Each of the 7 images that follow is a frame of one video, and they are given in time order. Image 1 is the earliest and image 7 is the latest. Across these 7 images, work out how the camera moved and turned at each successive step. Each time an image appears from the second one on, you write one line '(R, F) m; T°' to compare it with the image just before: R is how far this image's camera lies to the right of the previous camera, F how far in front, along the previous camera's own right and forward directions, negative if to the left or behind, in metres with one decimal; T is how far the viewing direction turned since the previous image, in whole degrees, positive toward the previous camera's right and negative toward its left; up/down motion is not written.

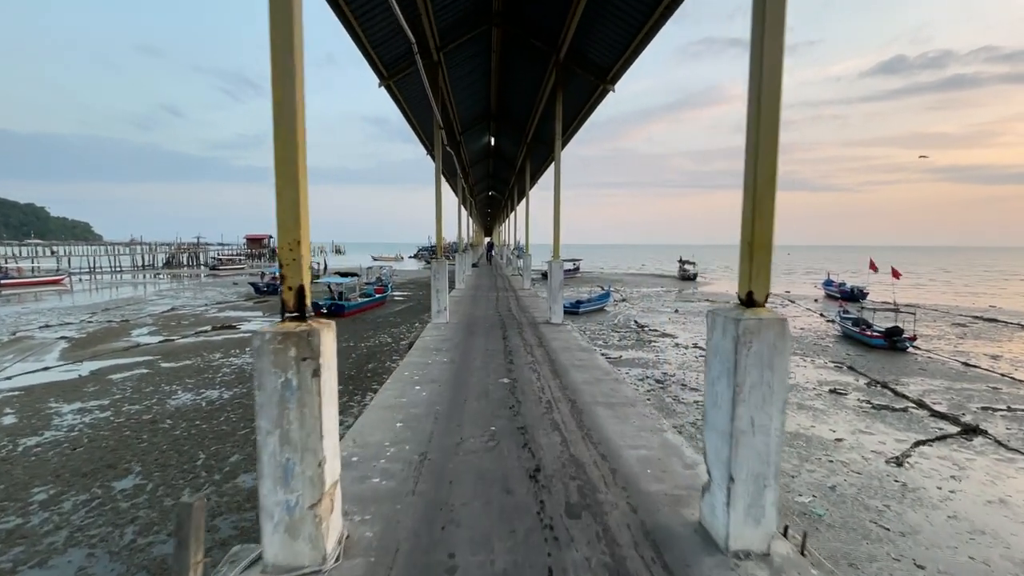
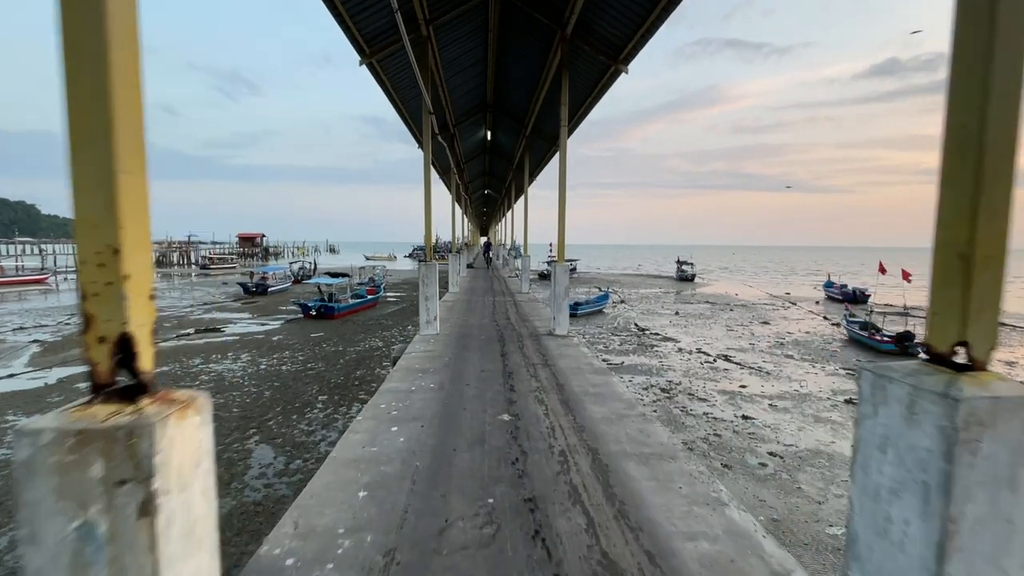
(0.0, +0.6) m; +1°
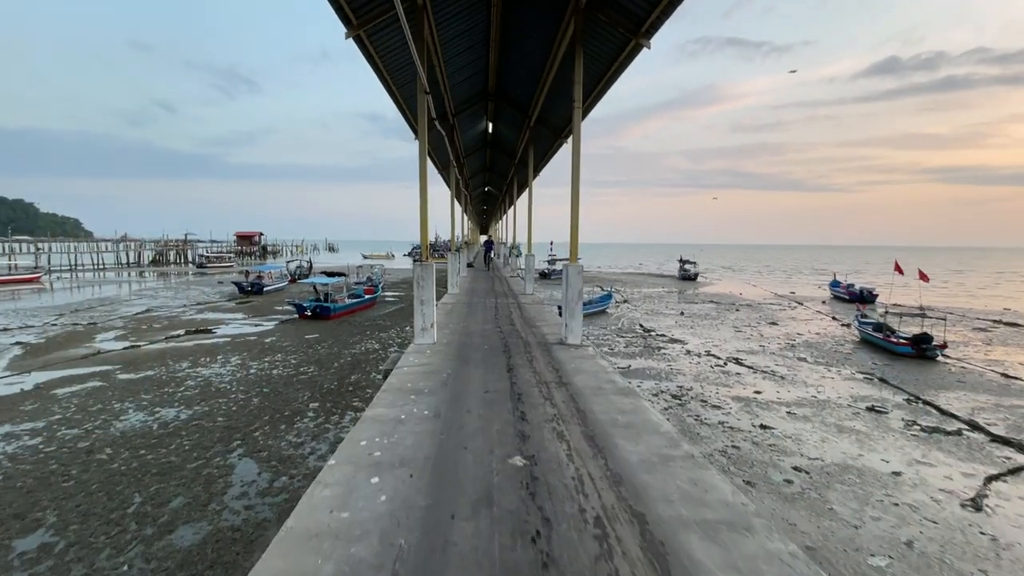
(-0.1, +0.5) m; 0°
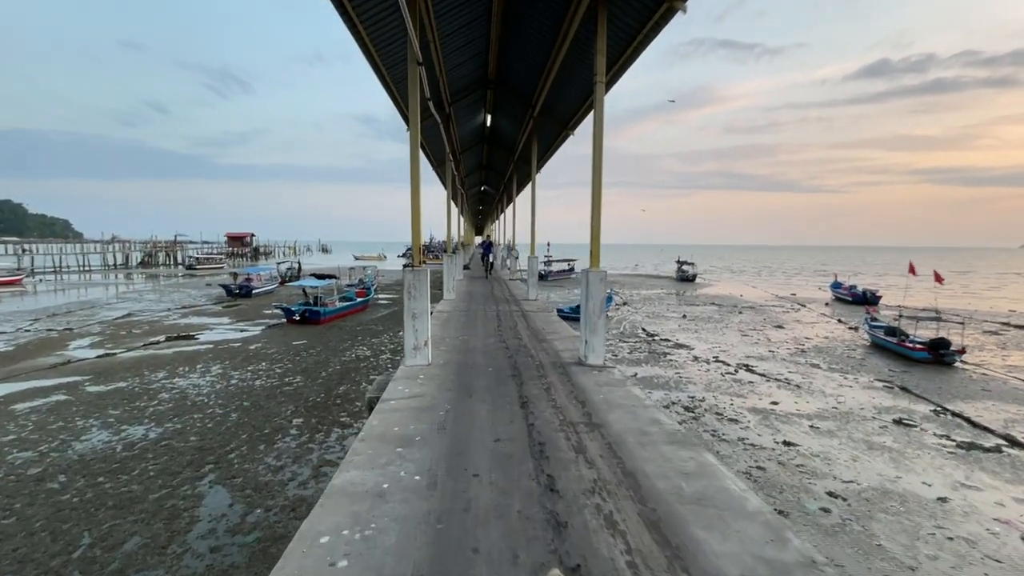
(-0.1, +0.6) m; +1°
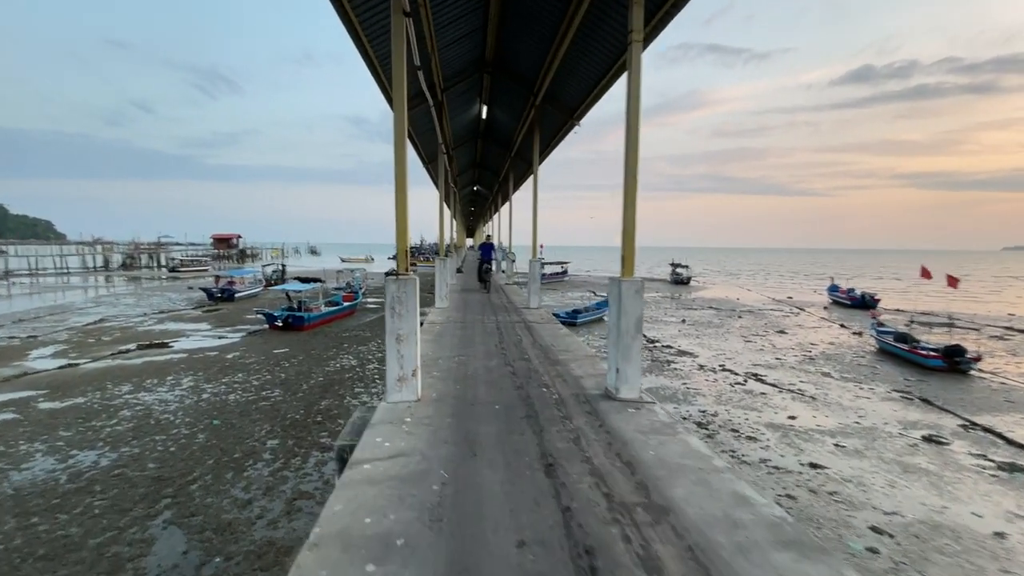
(-0.1, +0.7) m; +1°
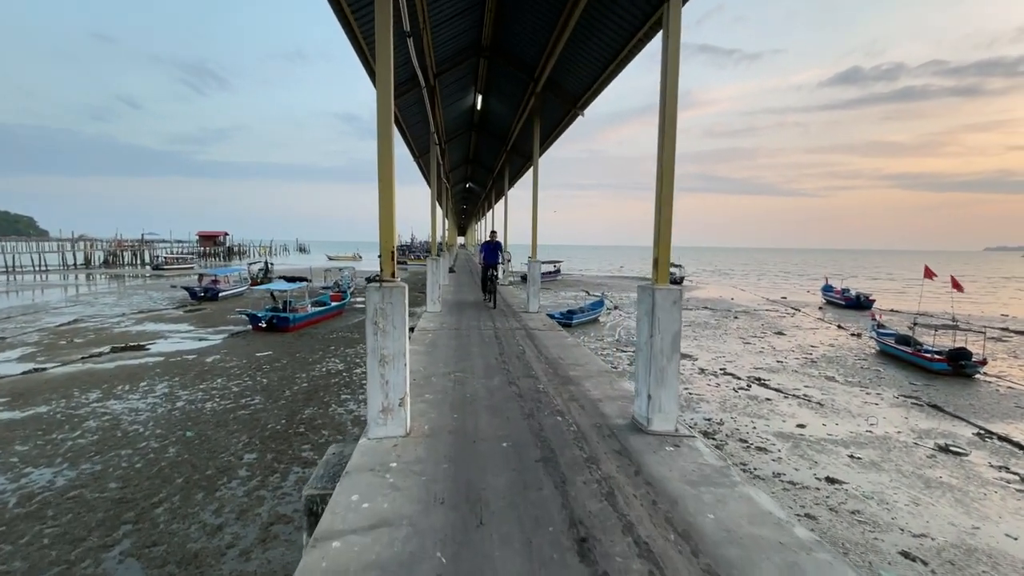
(-0.1, +0.5) m; +1°
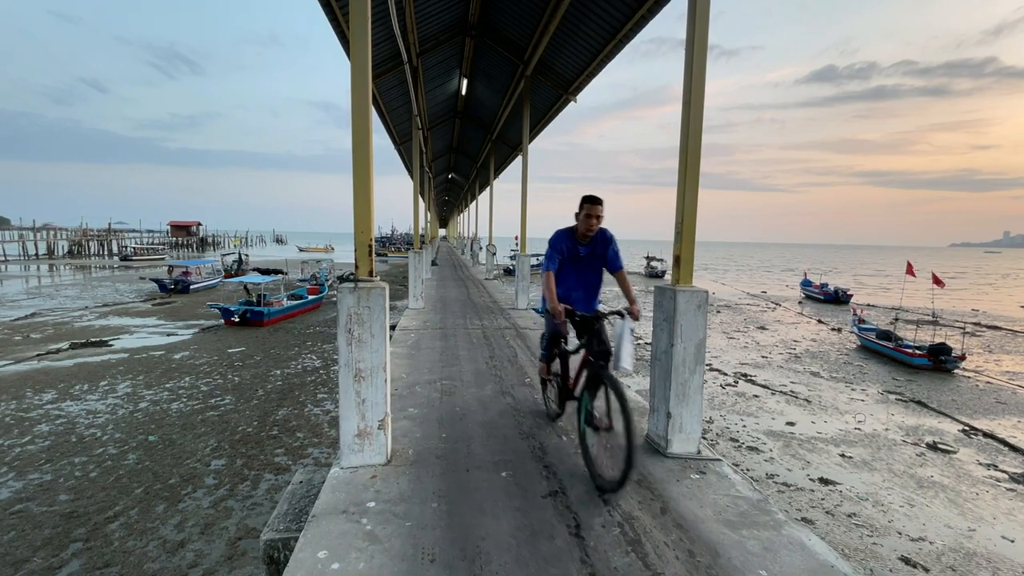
(-0.1, +0.3) m; +2°
